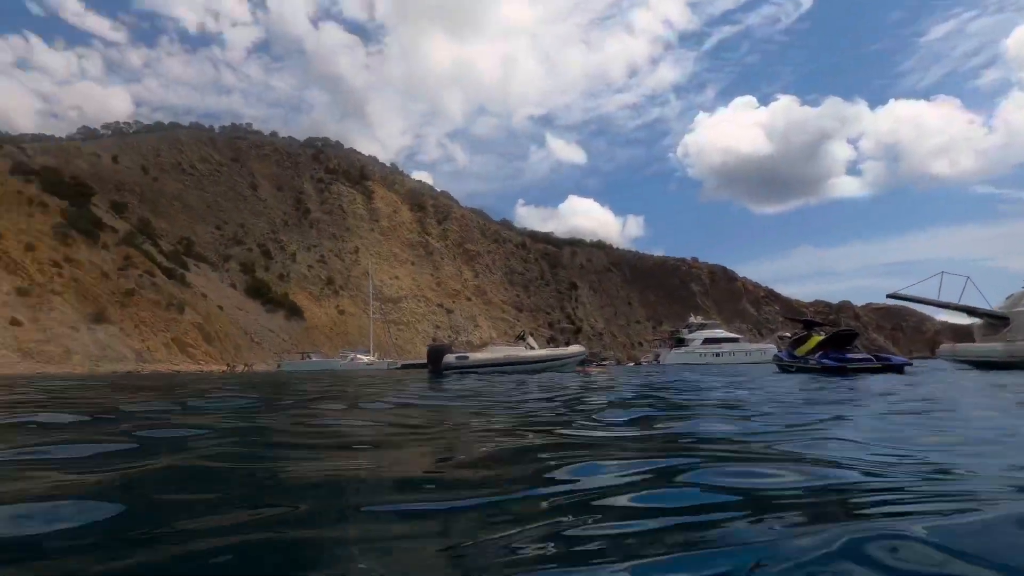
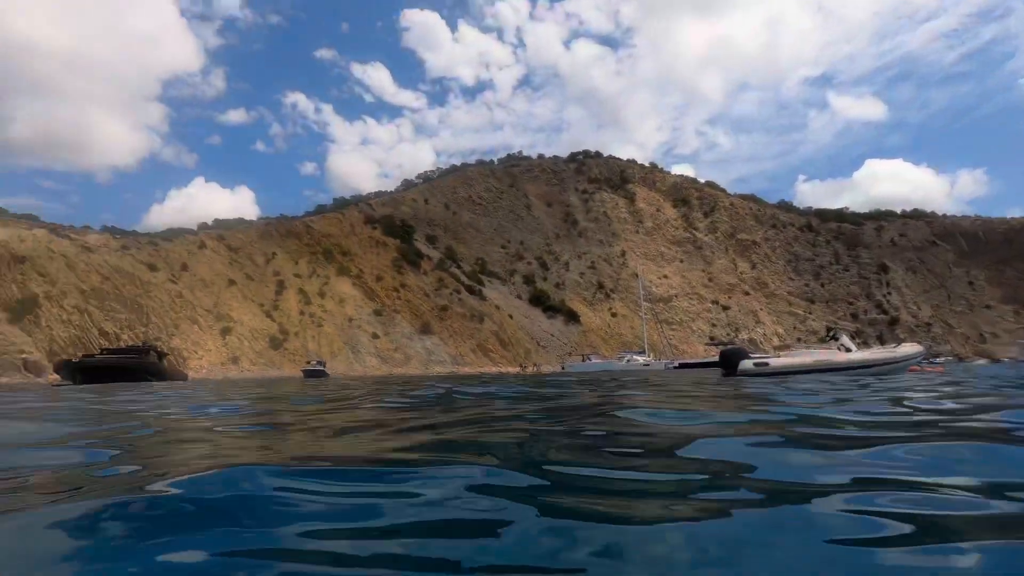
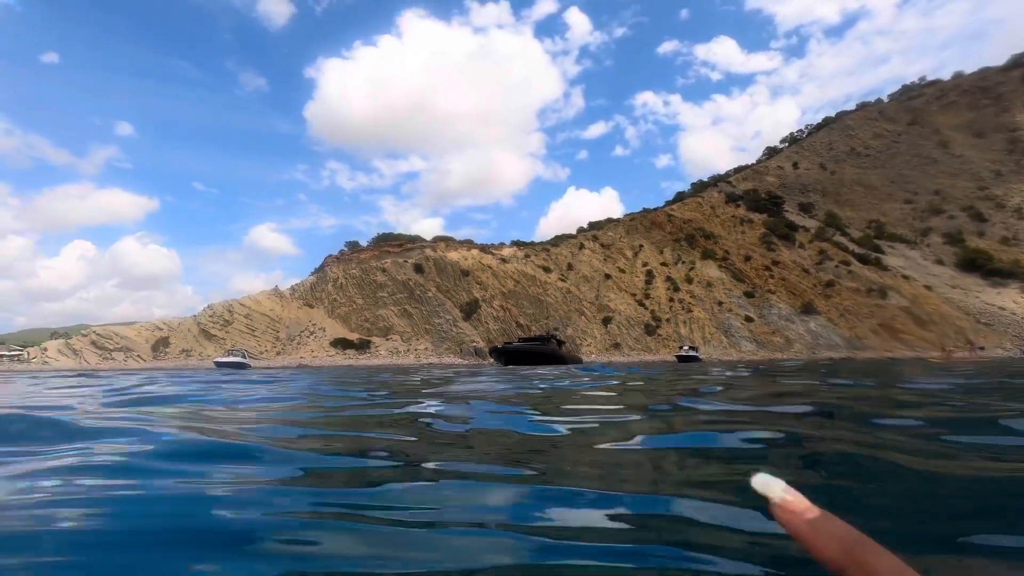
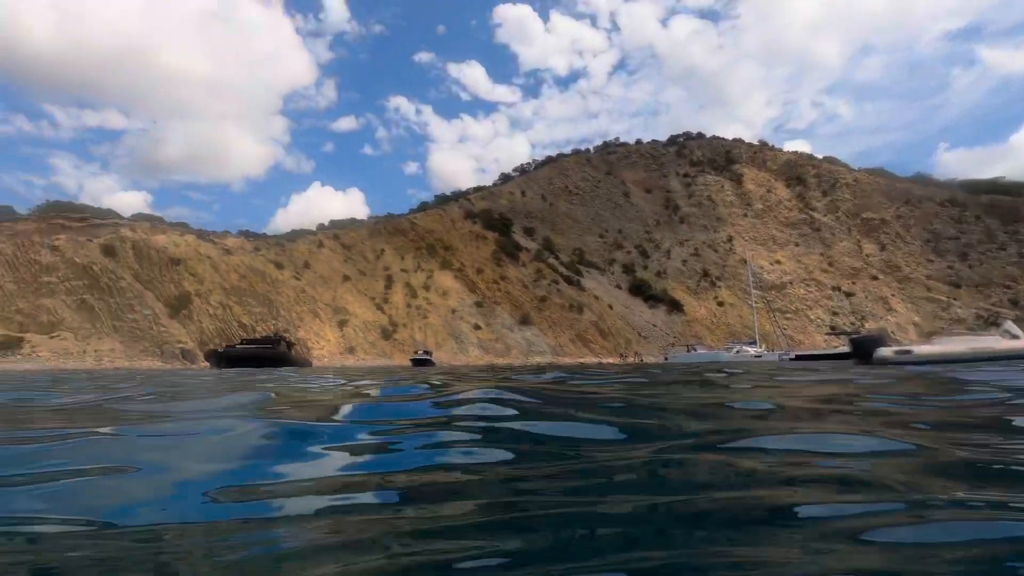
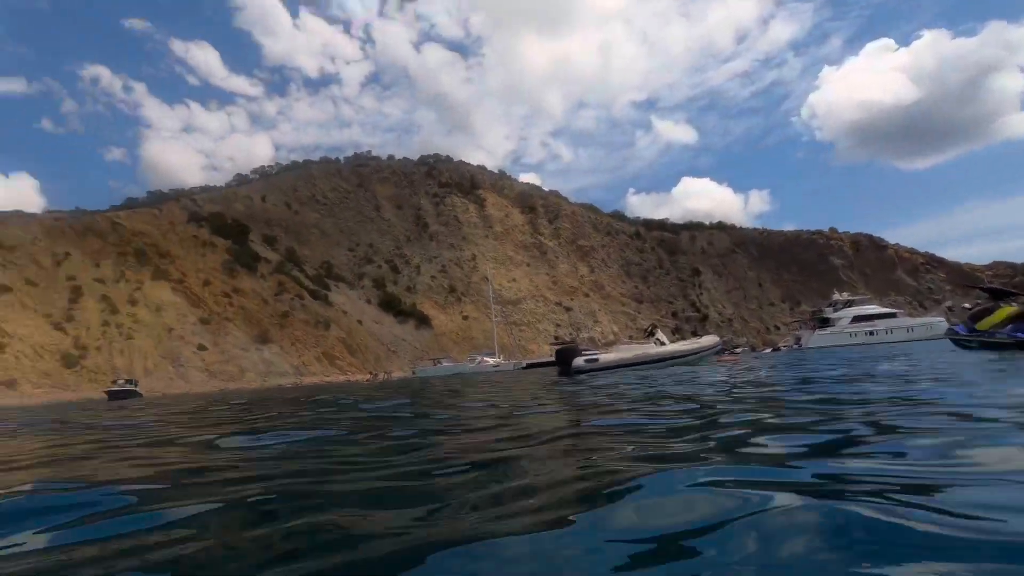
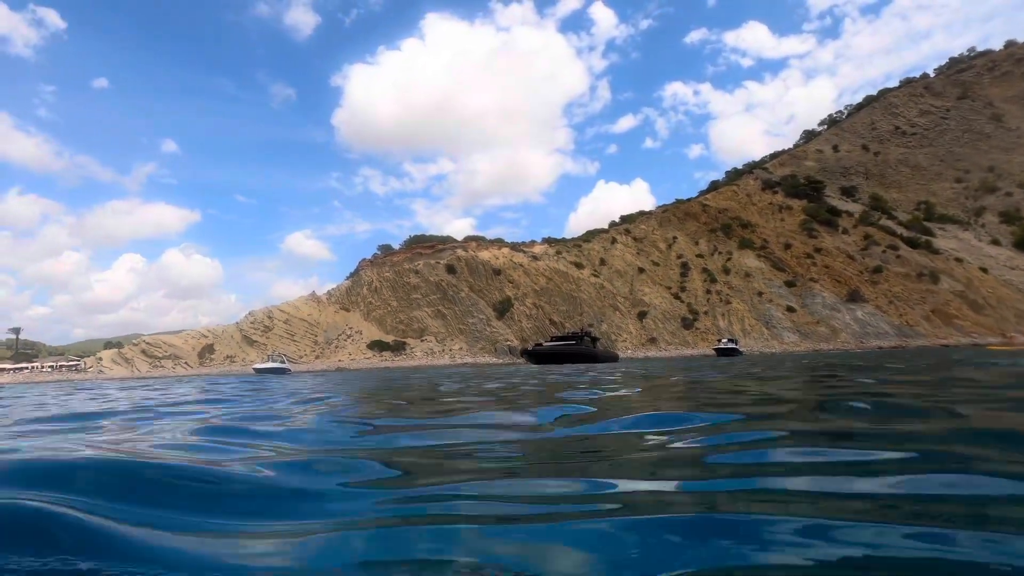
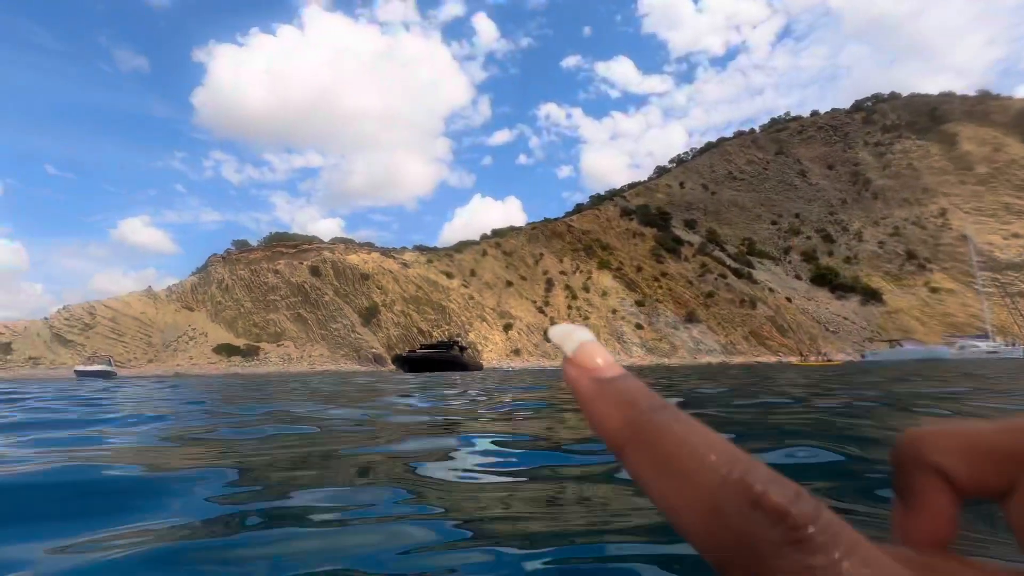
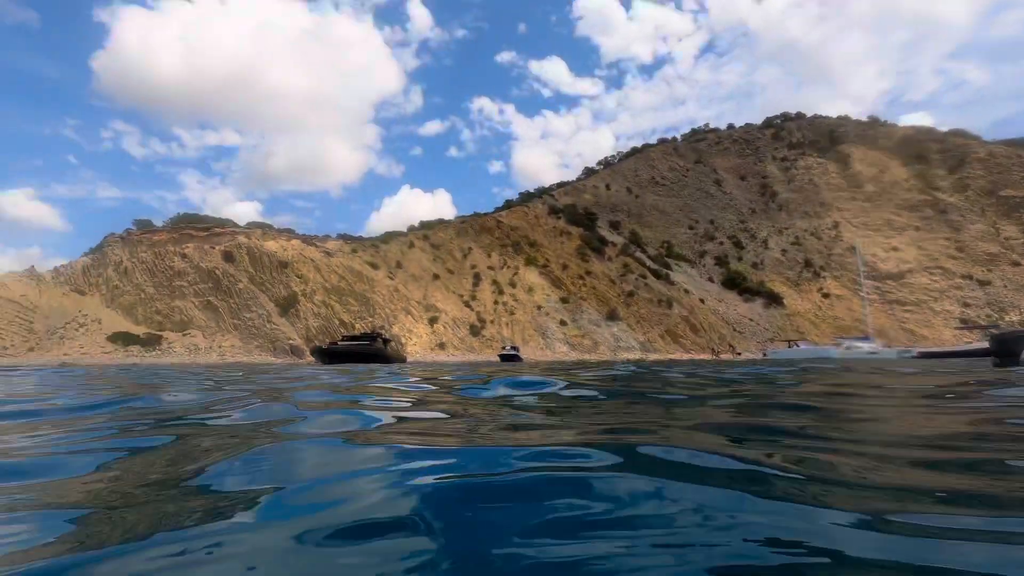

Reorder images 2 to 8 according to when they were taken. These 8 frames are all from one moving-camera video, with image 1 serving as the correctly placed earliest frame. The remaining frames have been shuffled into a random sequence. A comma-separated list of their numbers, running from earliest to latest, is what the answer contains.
5, 2, 4, 8, 7, 3, 6
